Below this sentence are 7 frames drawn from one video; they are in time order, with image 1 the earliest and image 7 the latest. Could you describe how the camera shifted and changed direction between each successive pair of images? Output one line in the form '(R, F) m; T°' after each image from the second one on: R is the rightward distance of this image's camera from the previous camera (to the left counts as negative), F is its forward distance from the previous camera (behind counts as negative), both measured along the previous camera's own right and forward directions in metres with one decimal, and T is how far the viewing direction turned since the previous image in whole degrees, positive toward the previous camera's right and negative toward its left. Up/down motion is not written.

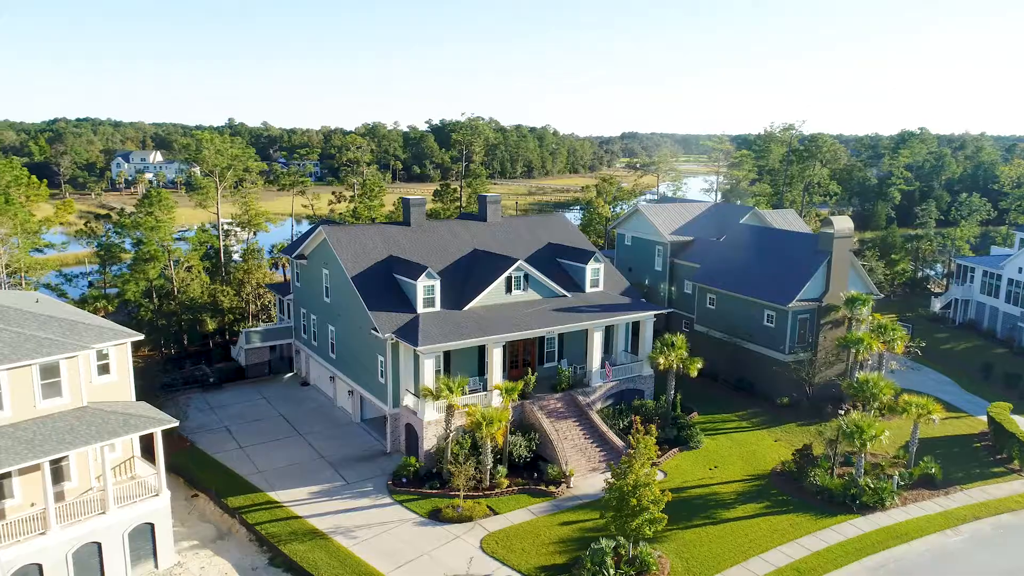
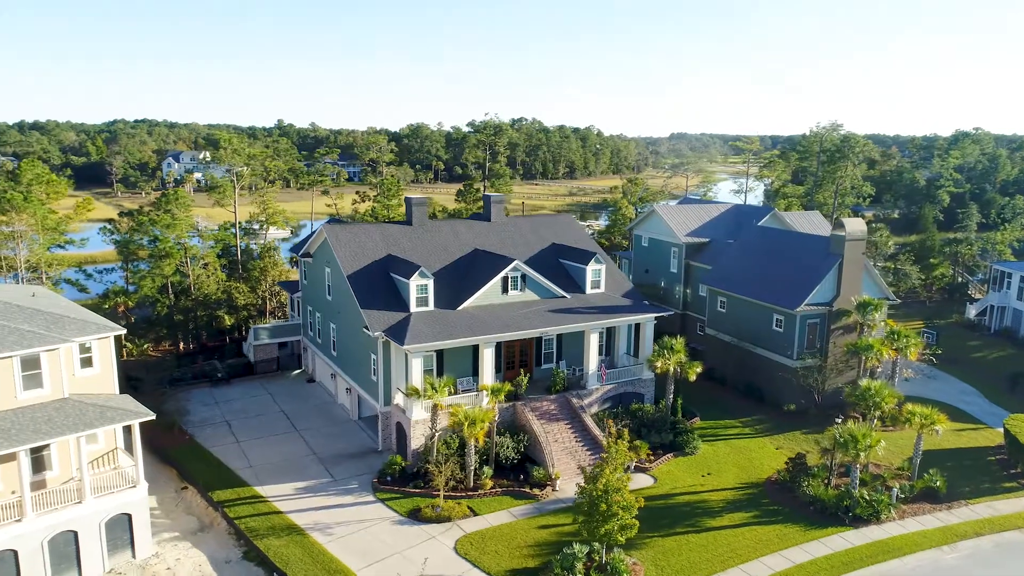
(+1.8, +0.2) m; -3°
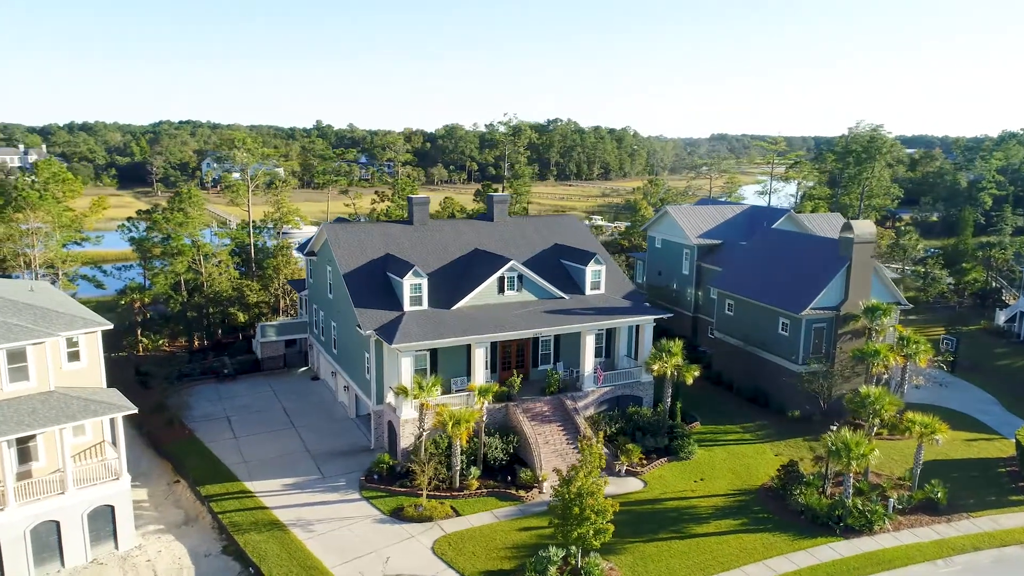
(+1.5, +0.2) m; -3°
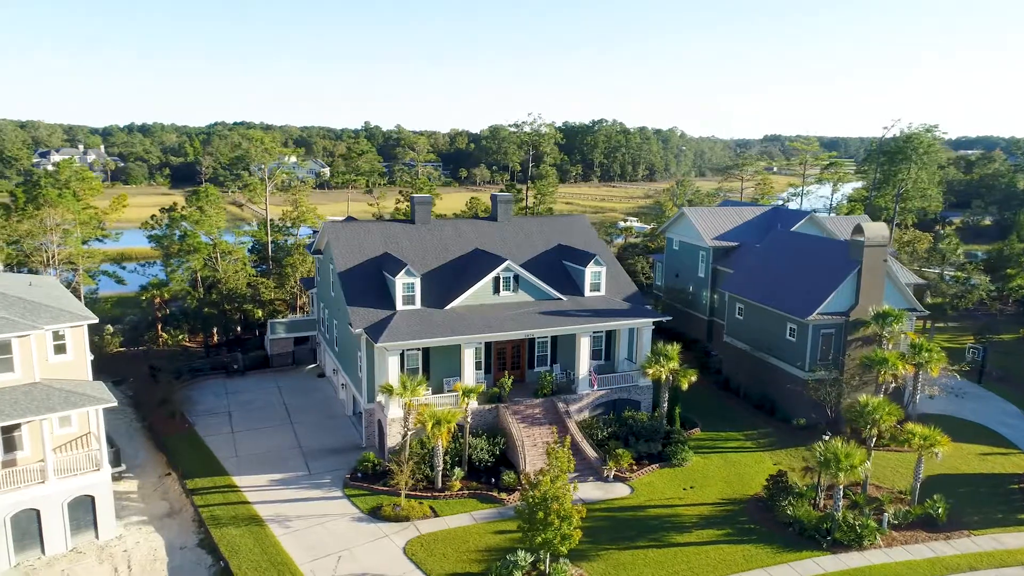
(+1.9, +0.3) m; -3°
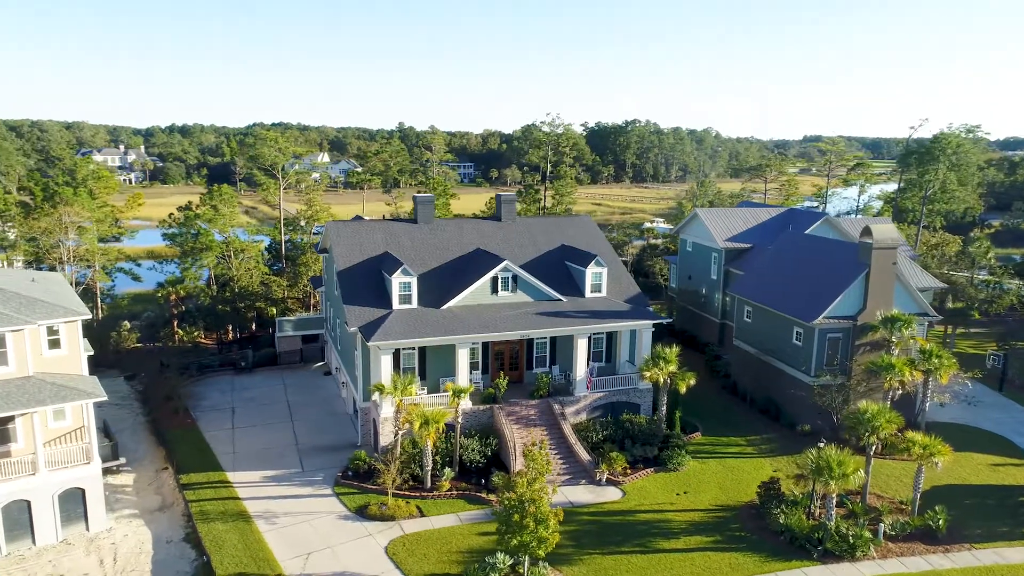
(+1.3, +0.2) m; -2°
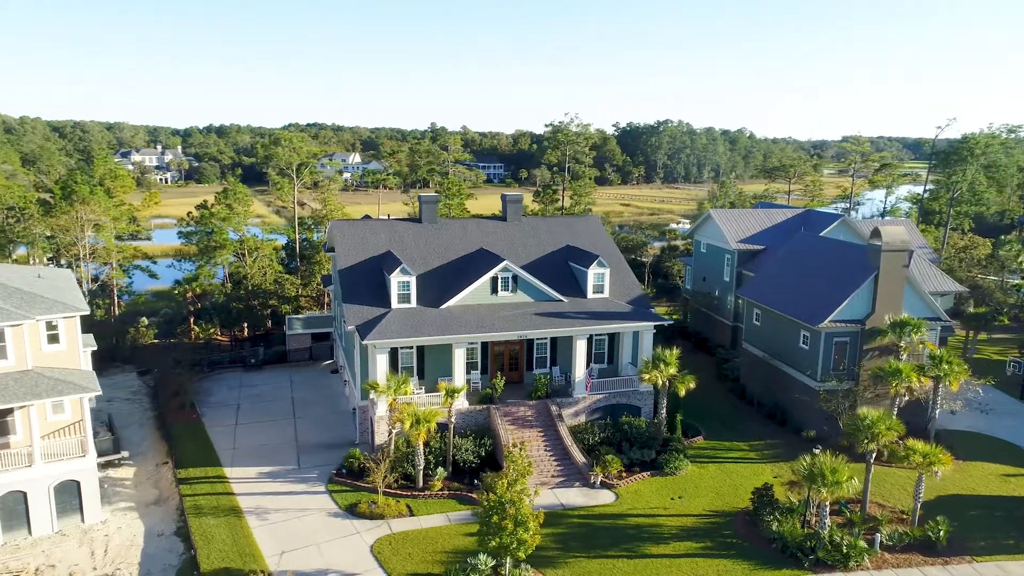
(+1.2, +0.1) m; -2°
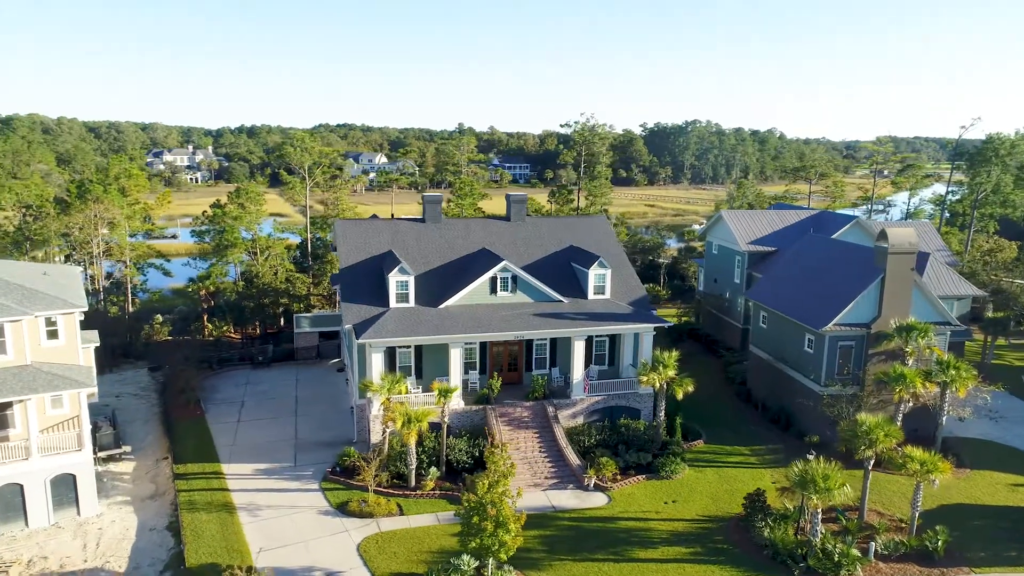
(+1.0, +0.1) m; -2°
